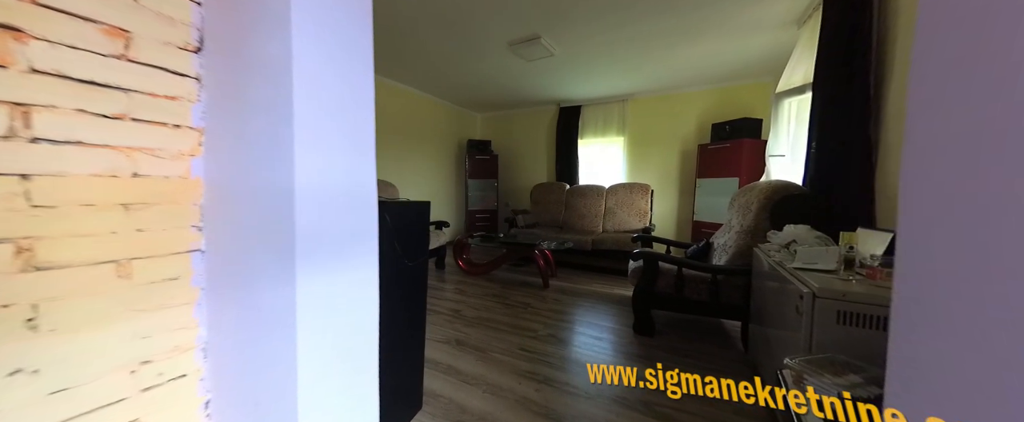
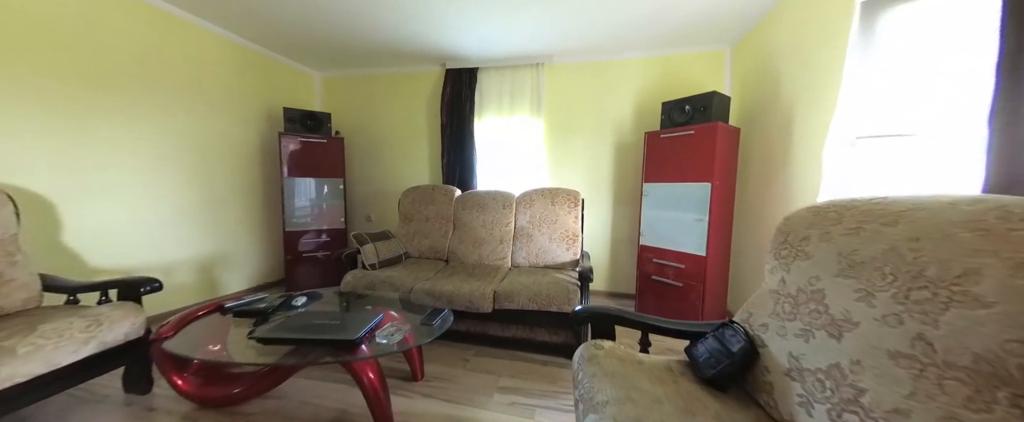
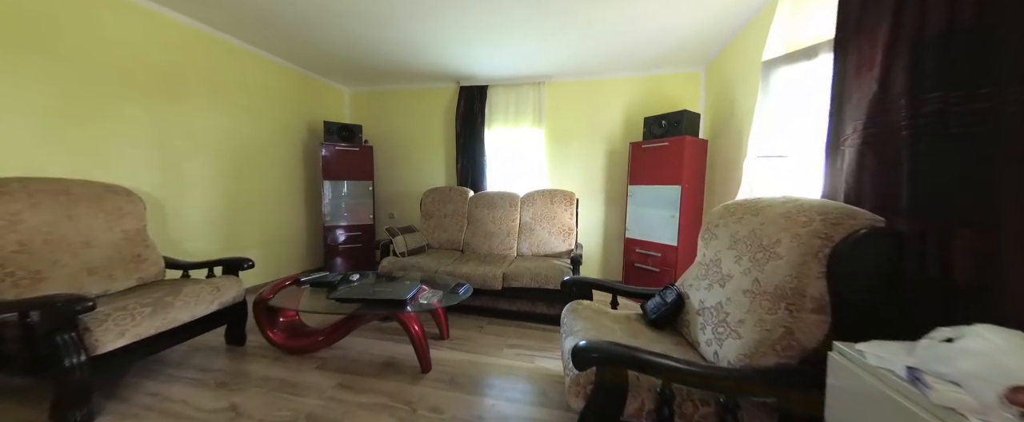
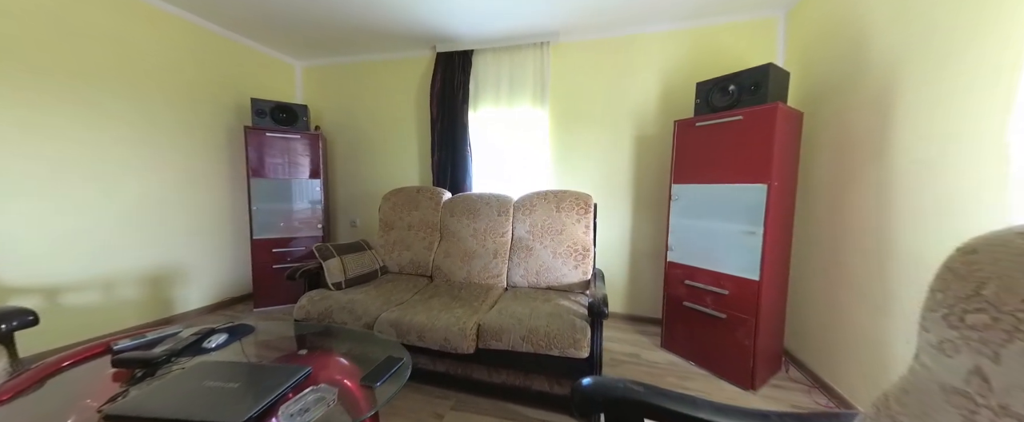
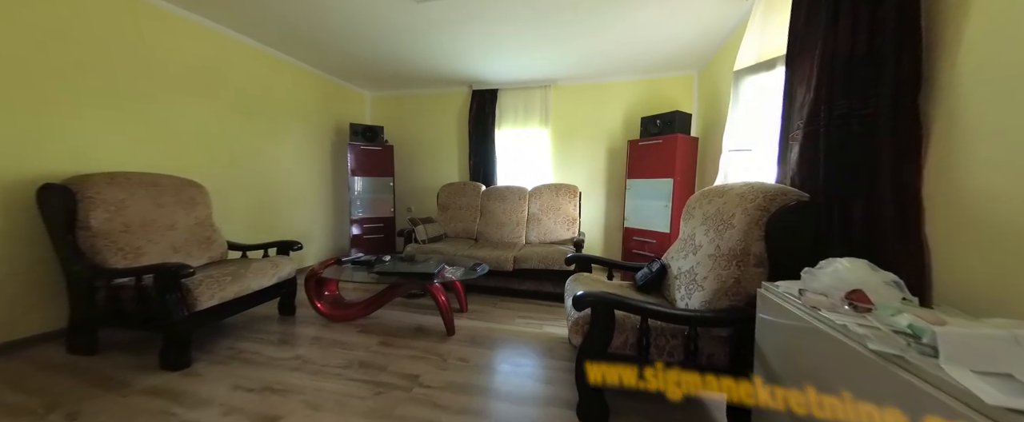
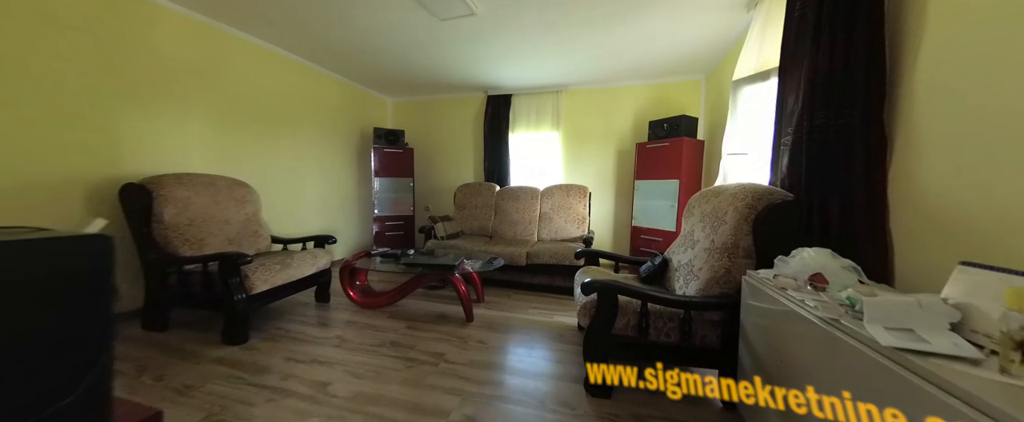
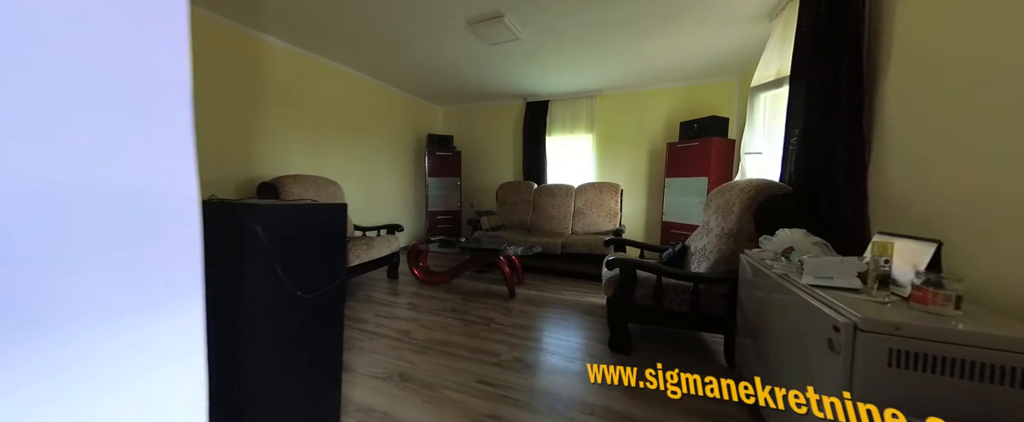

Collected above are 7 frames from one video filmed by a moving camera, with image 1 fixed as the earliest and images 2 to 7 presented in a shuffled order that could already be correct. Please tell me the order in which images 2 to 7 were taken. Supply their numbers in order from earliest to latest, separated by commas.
7, 6, 5, 3, 2, 4
